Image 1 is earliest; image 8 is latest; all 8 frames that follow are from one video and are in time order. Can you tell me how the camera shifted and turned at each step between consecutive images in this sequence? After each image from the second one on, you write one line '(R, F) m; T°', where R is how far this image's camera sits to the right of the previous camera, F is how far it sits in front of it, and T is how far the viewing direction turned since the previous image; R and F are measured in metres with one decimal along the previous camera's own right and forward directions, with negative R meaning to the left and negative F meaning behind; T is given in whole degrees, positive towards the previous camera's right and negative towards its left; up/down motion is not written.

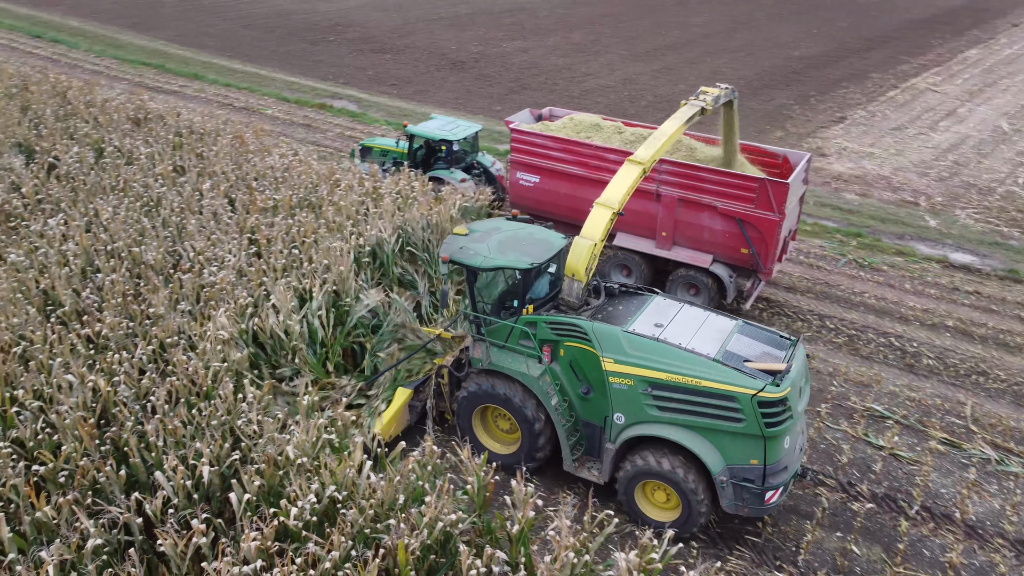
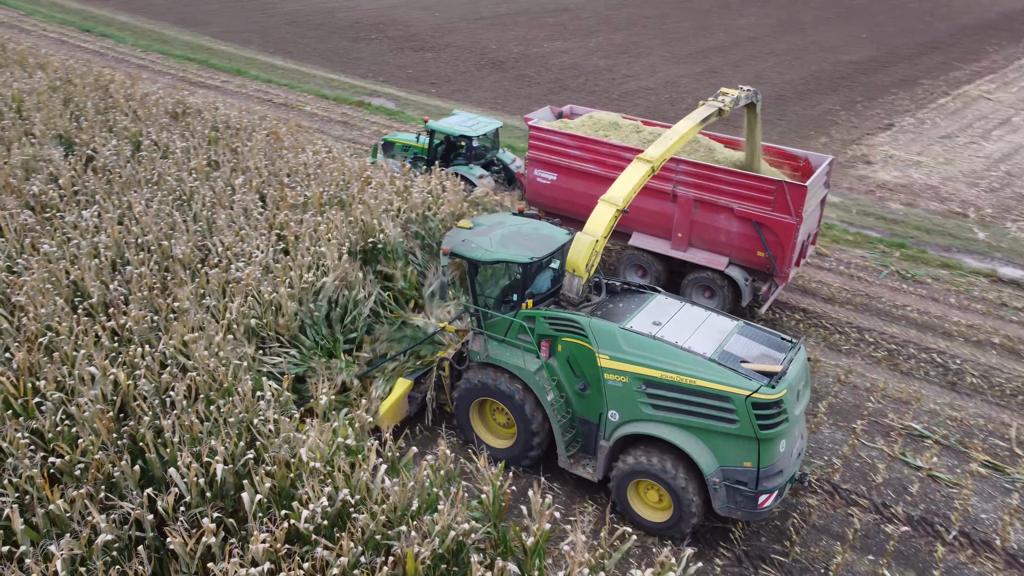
(+0.1, +0.1) m; -3°
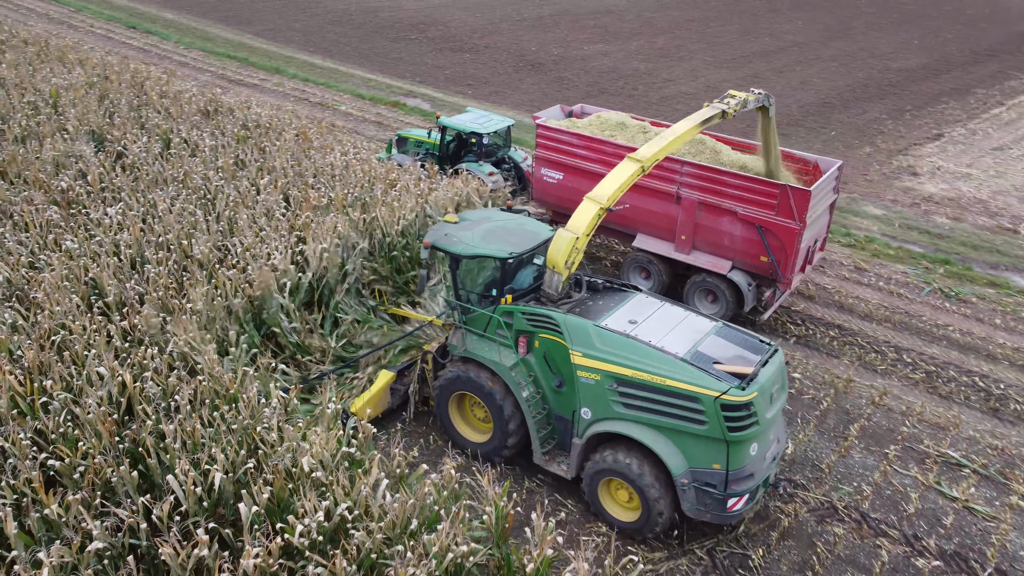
(+0.2, +0.2) m; -3°
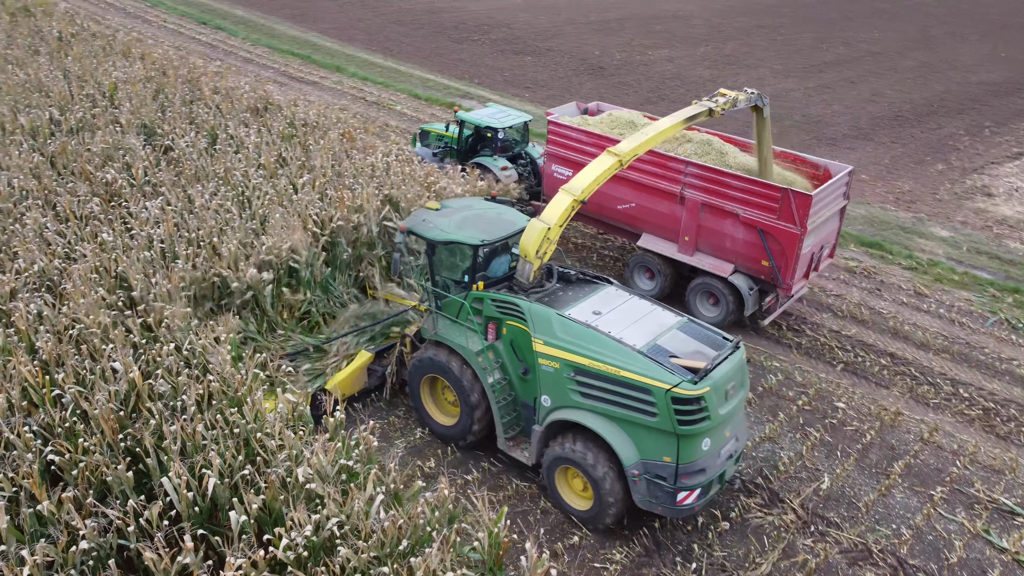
(+0.3, +0.2) m; -5°
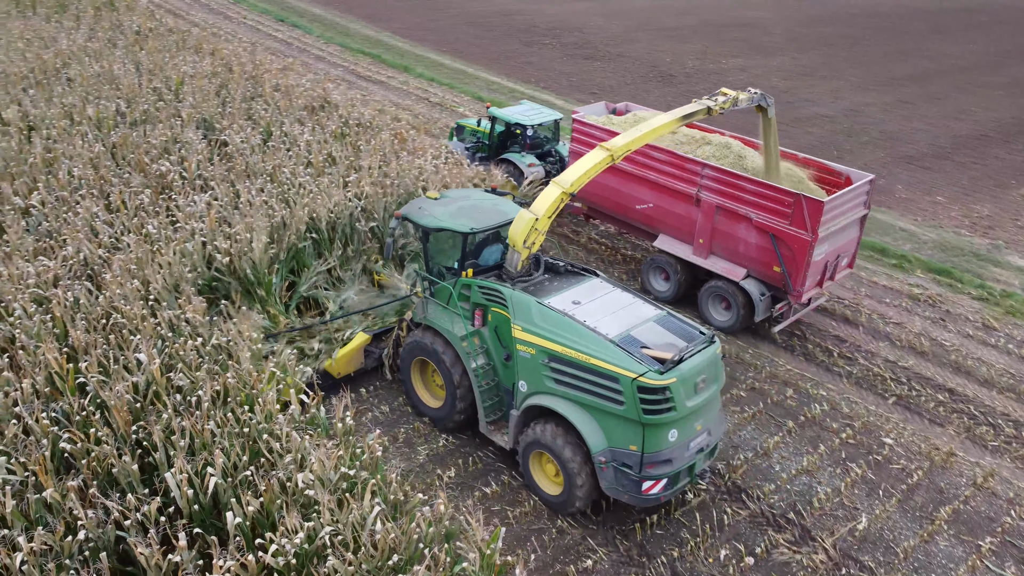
(+0.3, +0.1) m; -5°
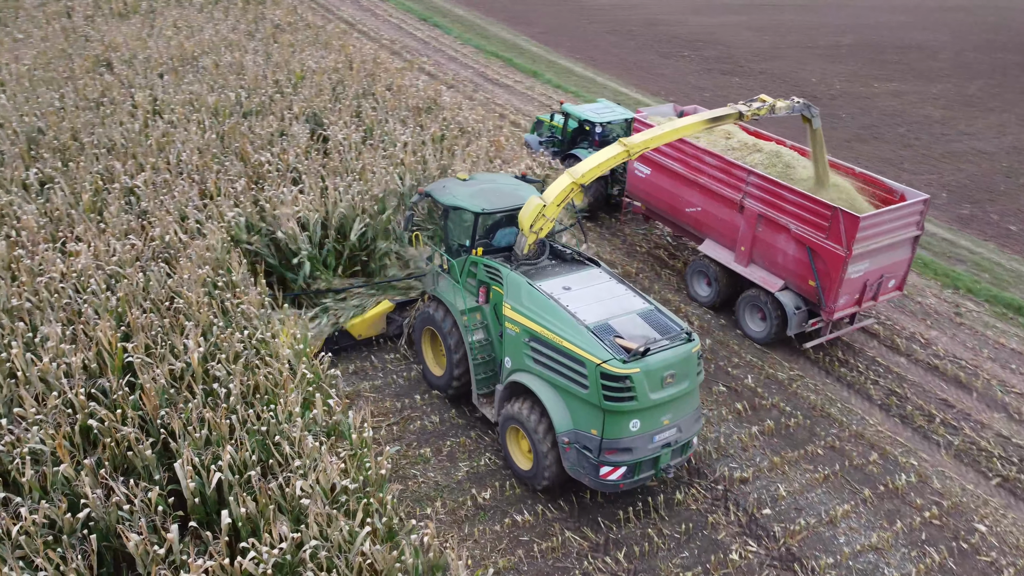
(+0.6, +0.3) m; -10°
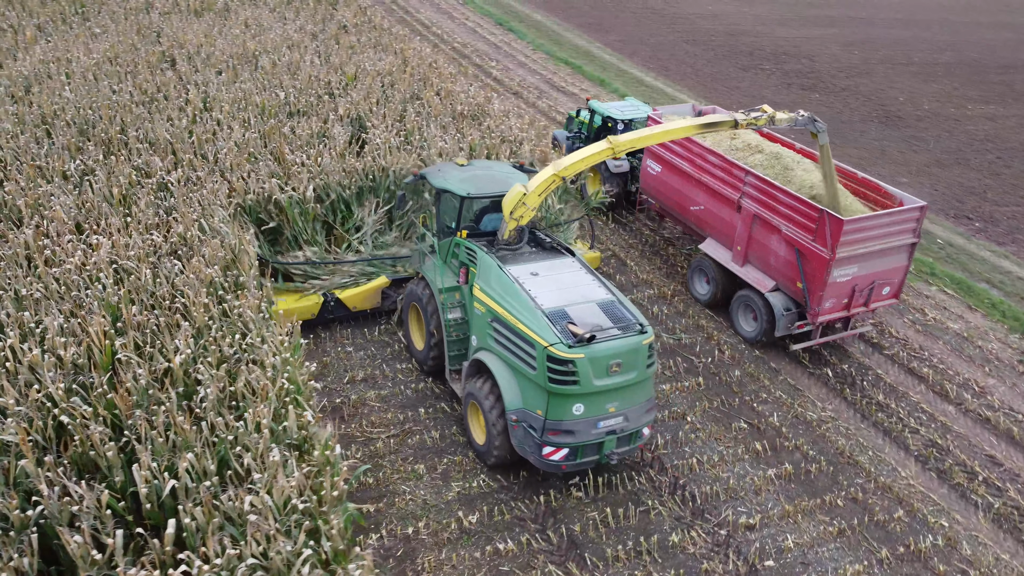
(+0.6, +0.2) m; -6°
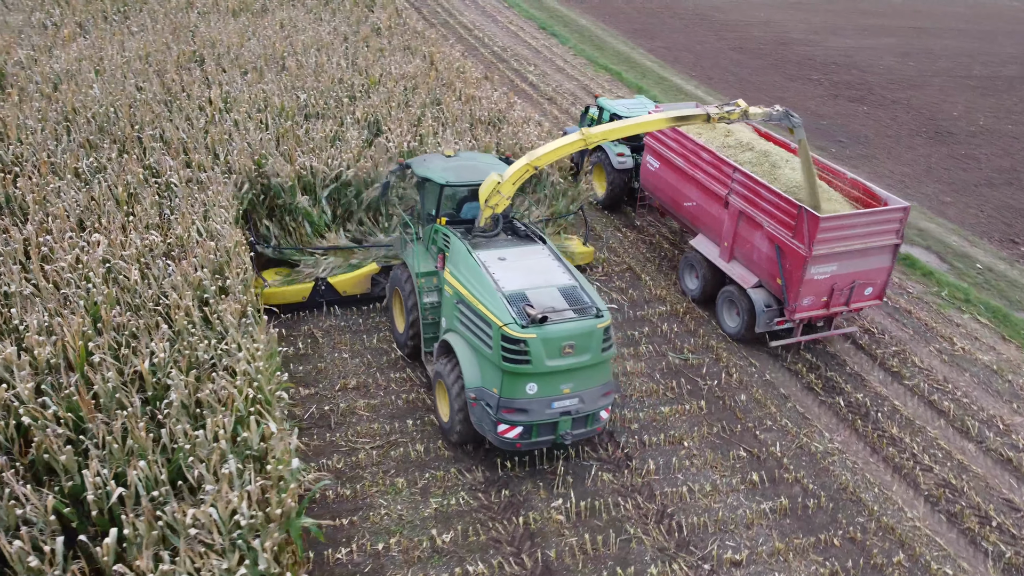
(+0.5, +0.2) m; -4°
